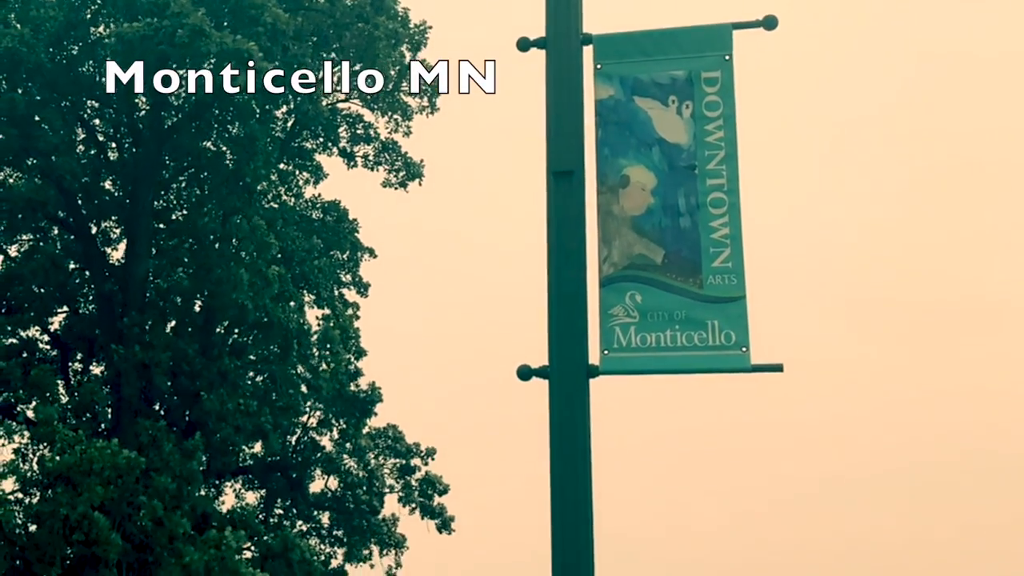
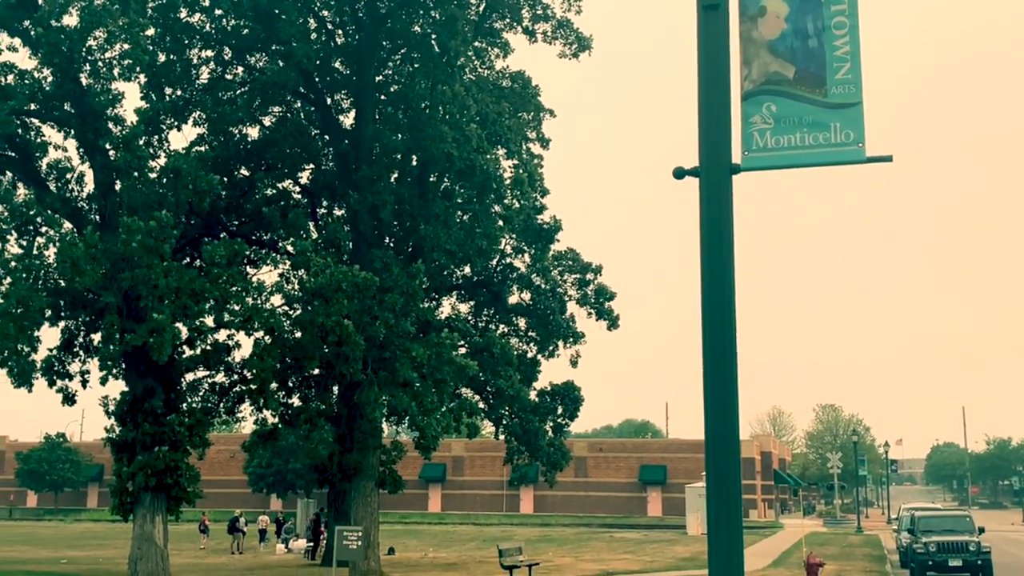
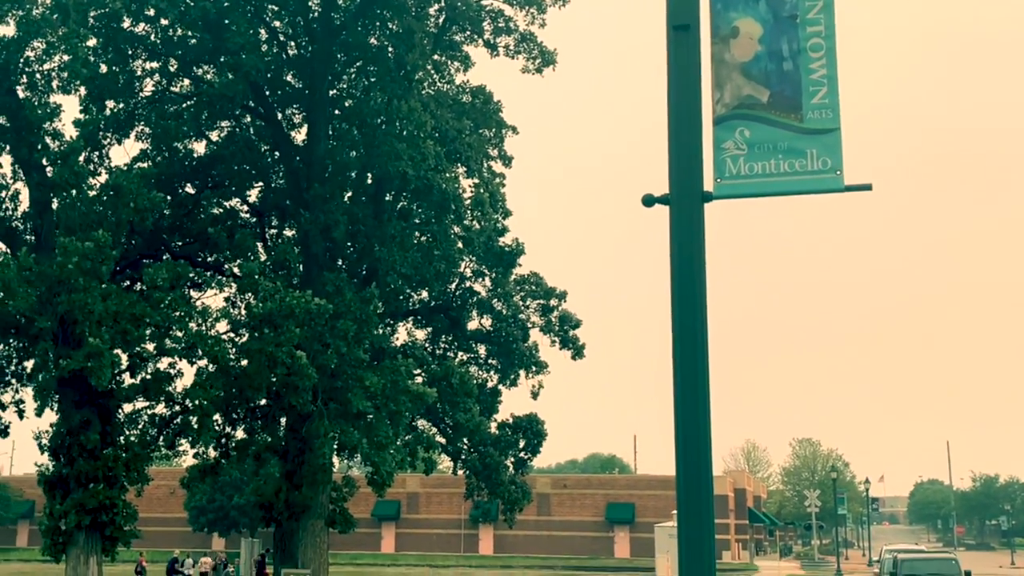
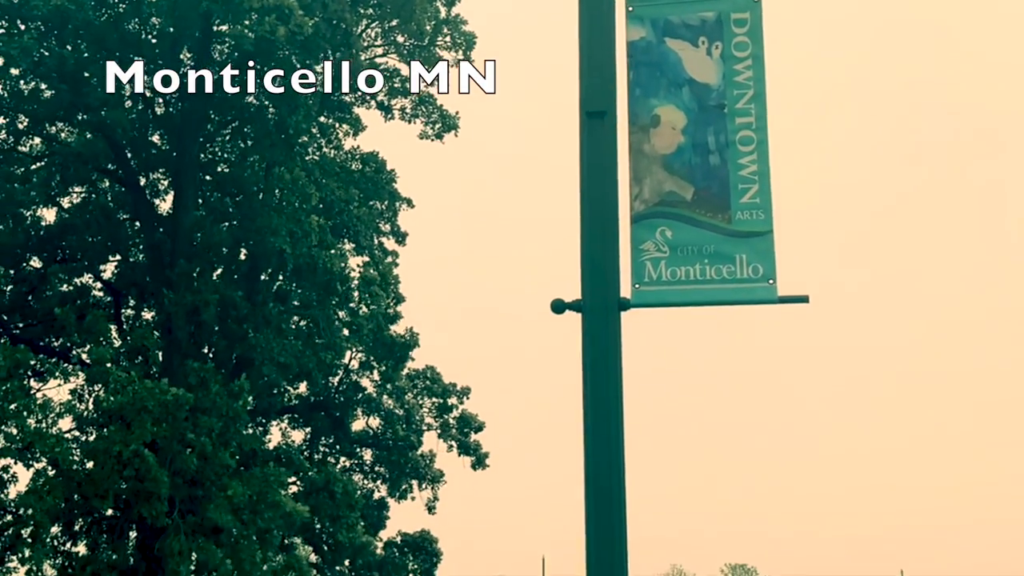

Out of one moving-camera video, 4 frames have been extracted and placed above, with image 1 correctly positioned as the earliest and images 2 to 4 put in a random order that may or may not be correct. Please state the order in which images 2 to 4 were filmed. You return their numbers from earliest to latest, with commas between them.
4, 3, 2
